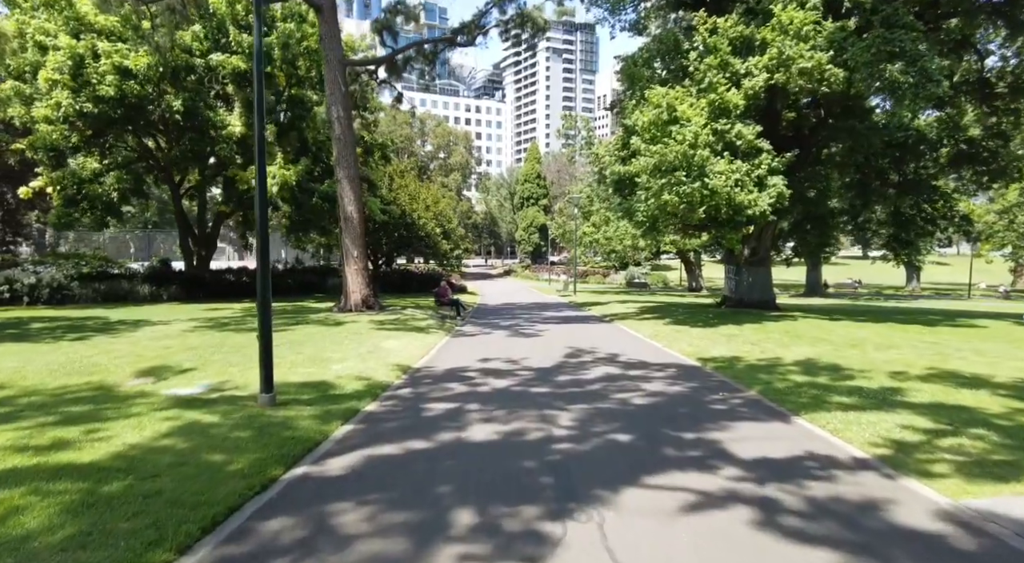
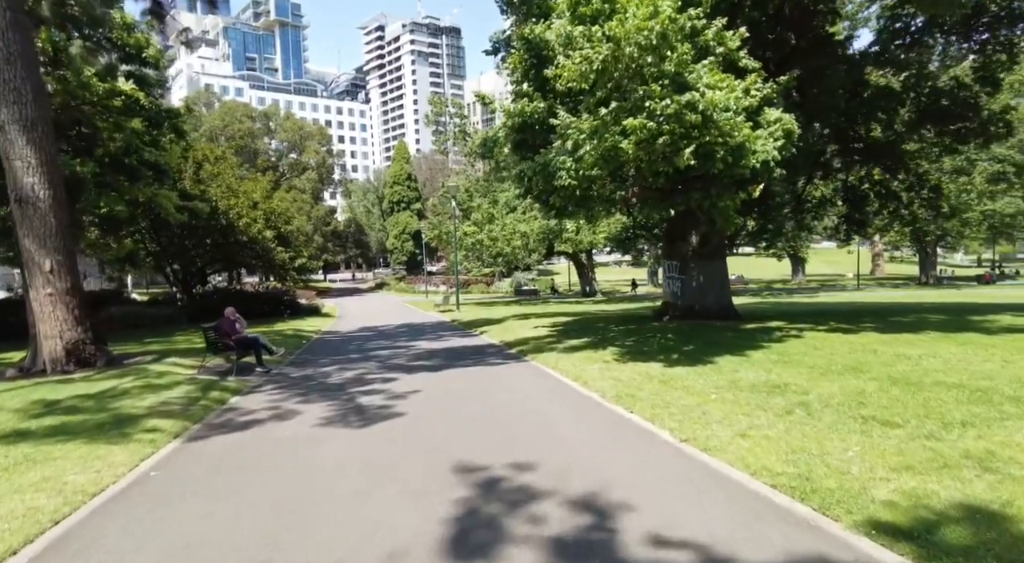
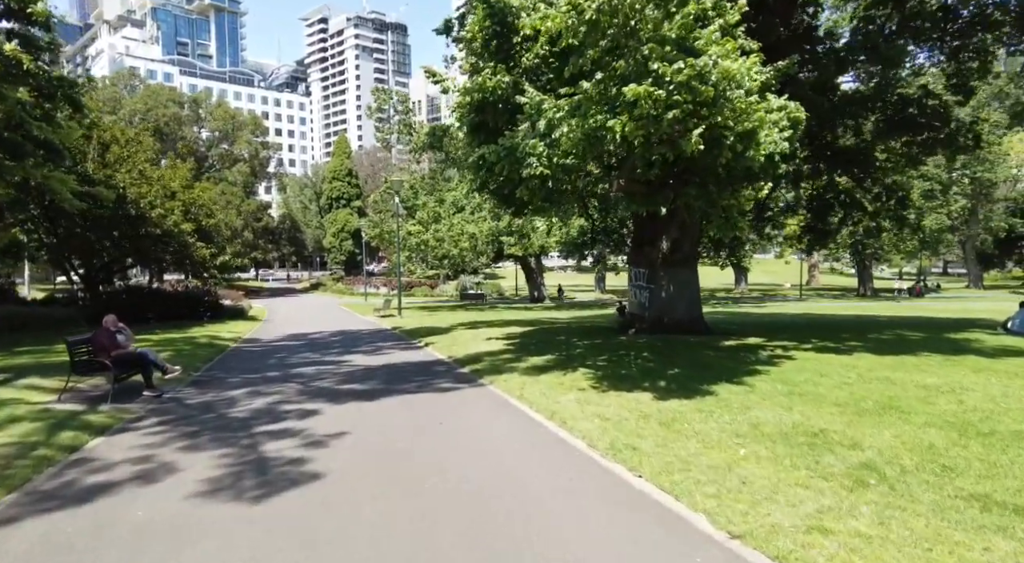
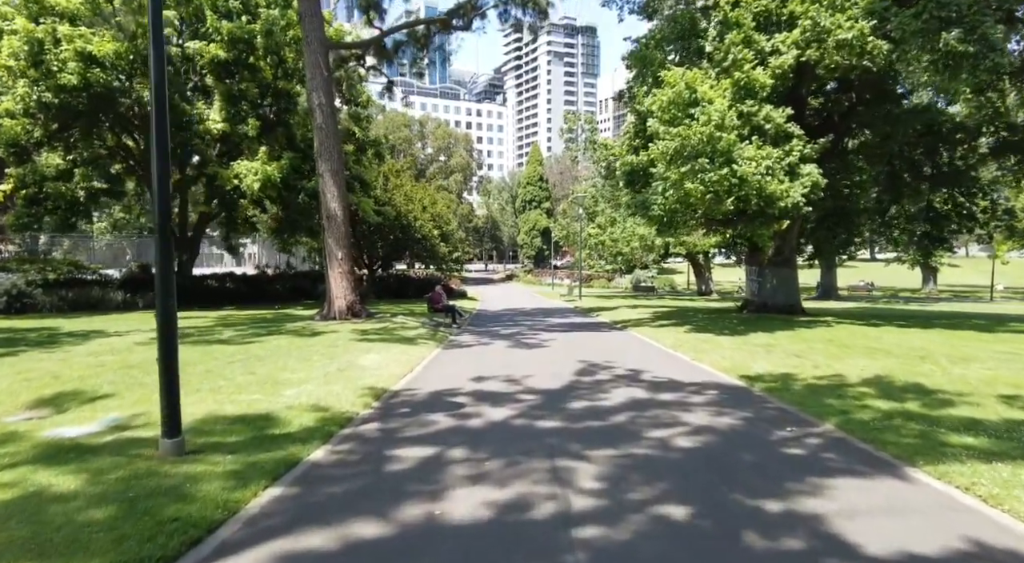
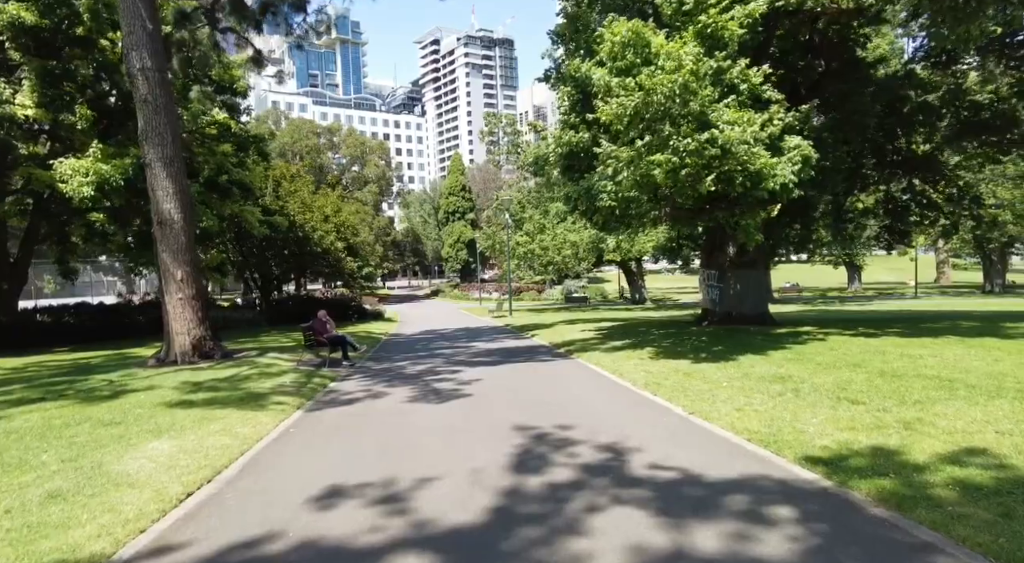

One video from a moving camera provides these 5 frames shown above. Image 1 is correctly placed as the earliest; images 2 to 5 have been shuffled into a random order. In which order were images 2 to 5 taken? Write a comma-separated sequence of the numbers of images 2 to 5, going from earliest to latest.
4, 5, 2, 3
